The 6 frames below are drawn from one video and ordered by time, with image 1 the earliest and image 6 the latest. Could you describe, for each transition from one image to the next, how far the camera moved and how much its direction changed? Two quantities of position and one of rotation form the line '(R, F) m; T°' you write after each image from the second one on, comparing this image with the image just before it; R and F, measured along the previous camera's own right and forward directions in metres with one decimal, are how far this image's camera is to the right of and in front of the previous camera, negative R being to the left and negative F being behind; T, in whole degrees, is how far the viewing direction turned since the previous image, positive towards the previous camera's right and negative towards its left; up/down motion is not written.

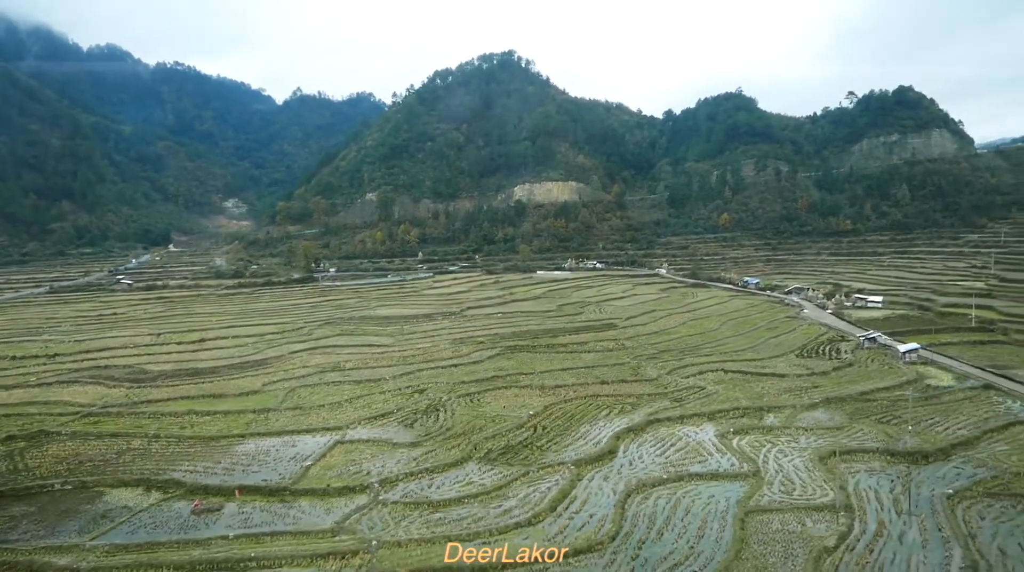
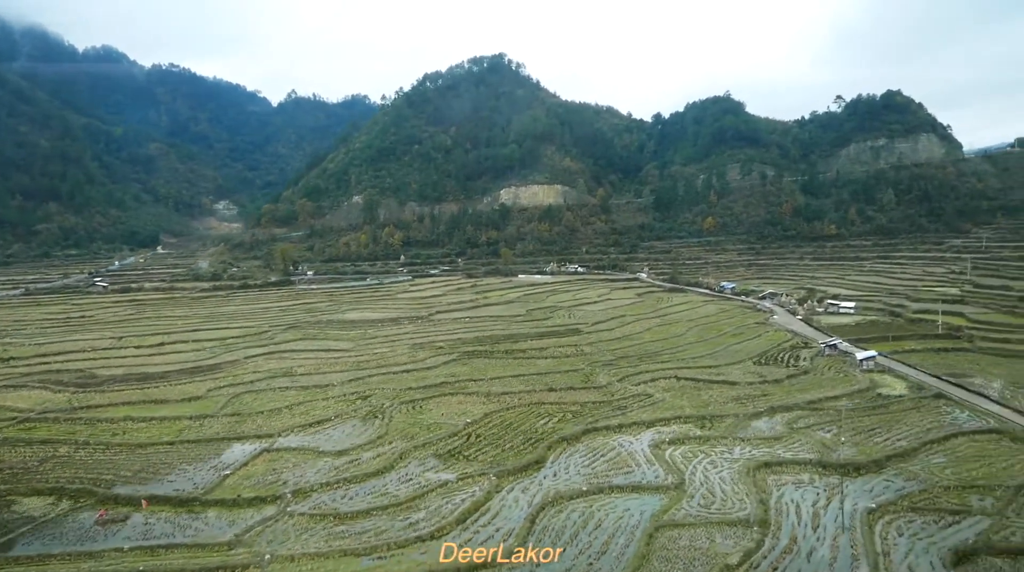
(+2.1, +0.4) m; 0°
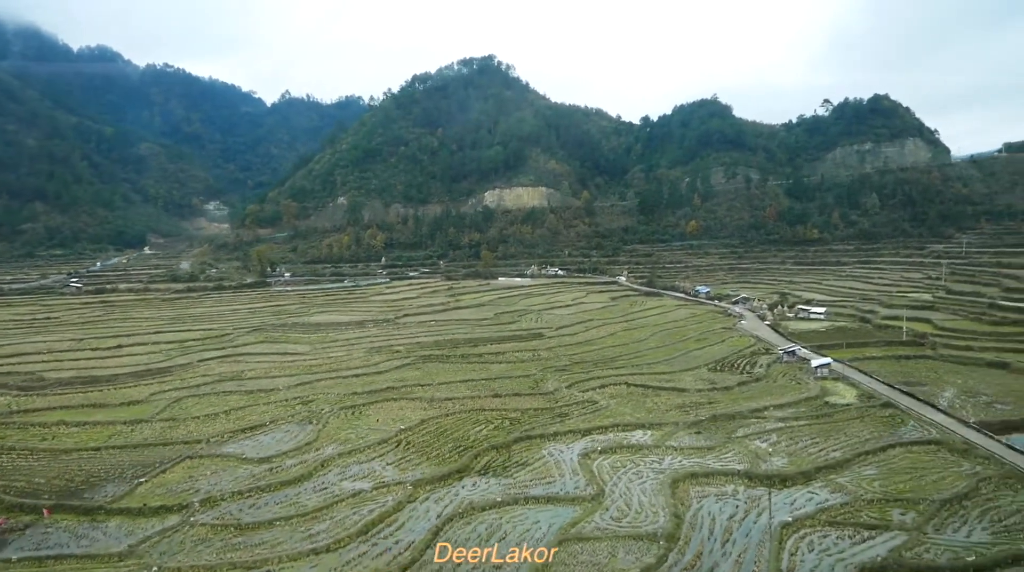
(+2.0, +0.4) m; 0°
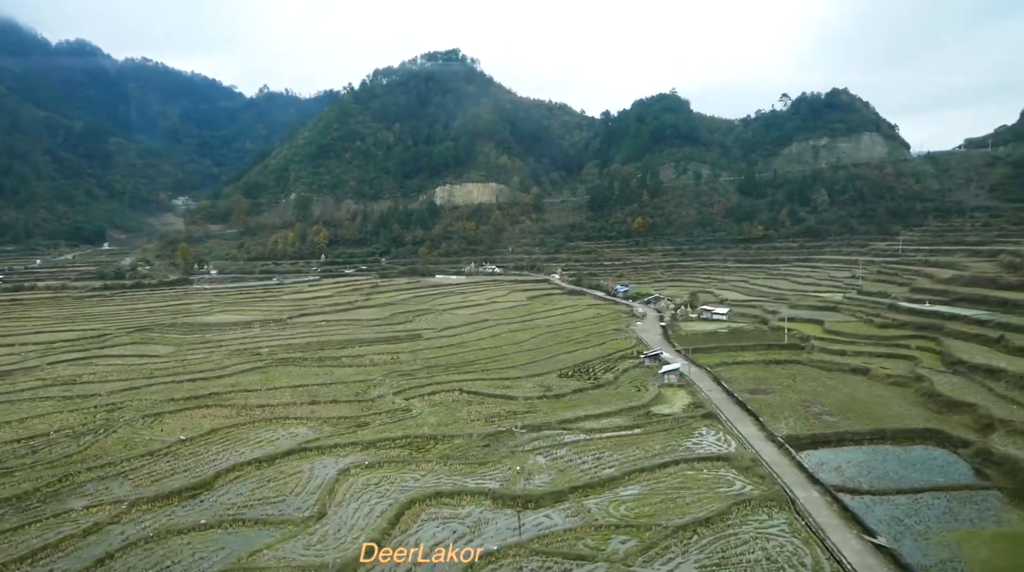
(+6.5, +1.2) m; -1°
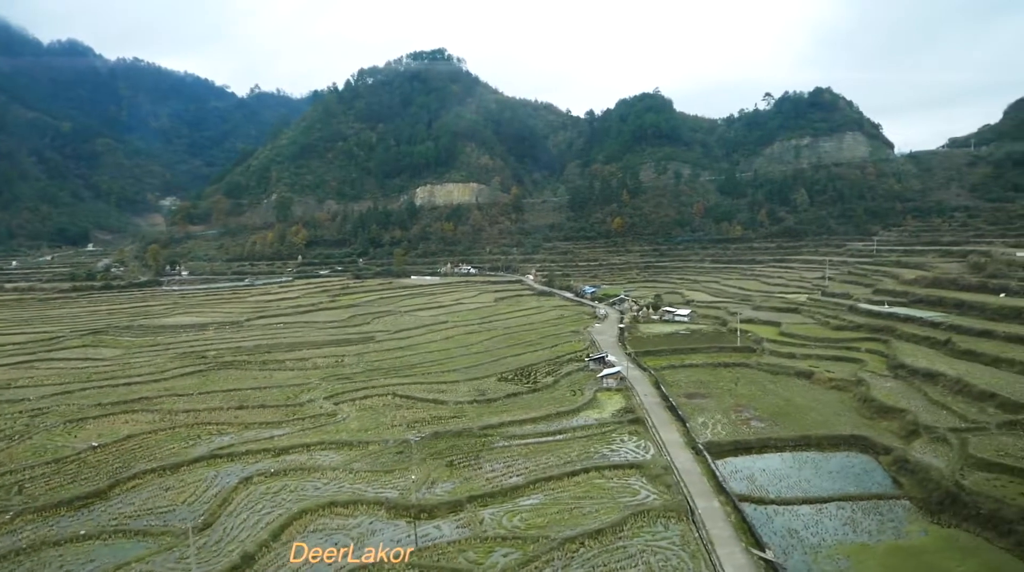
(+2.4, +0.4) m; 0°
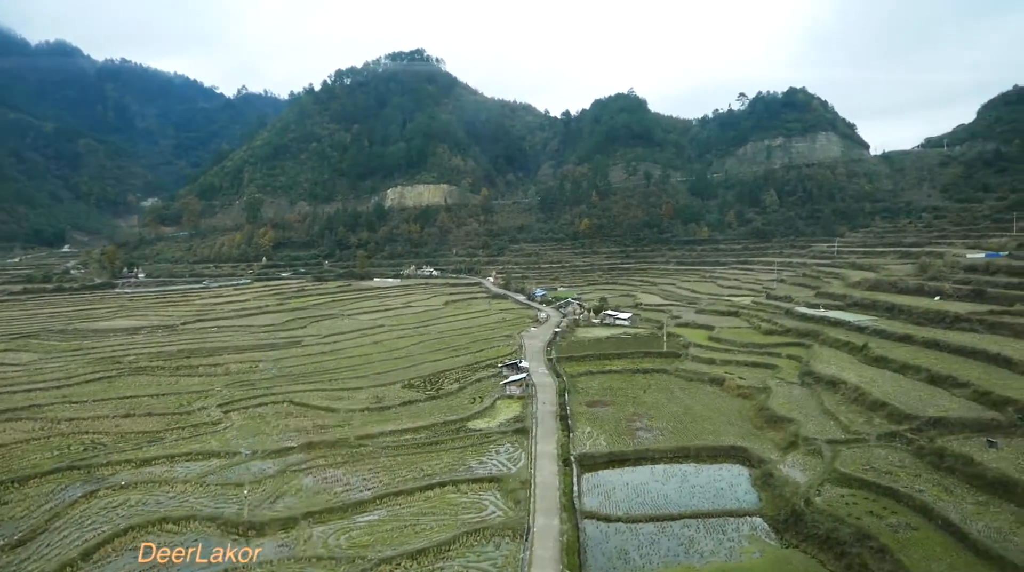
(+3.6, +0.6) m; 0°
